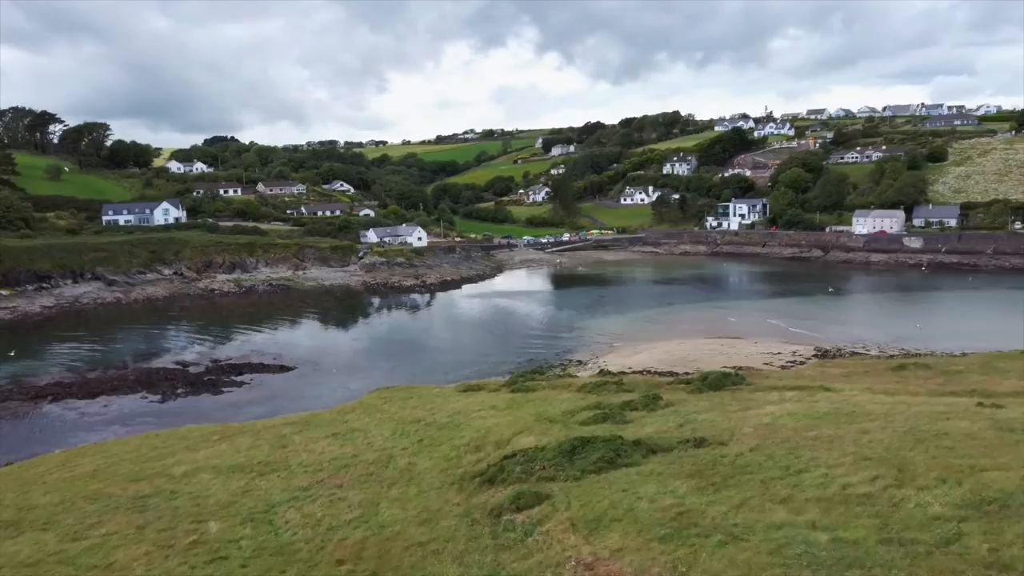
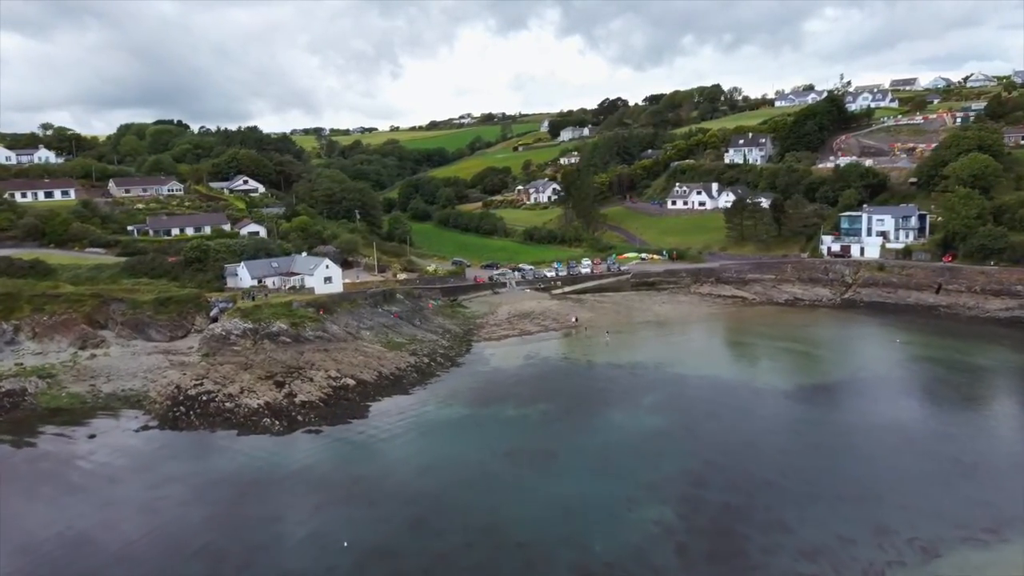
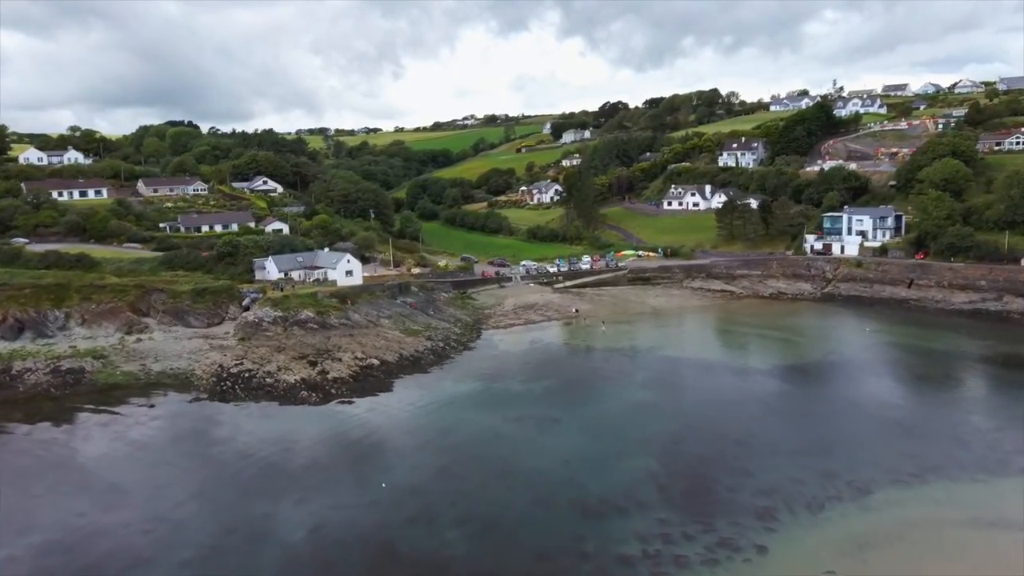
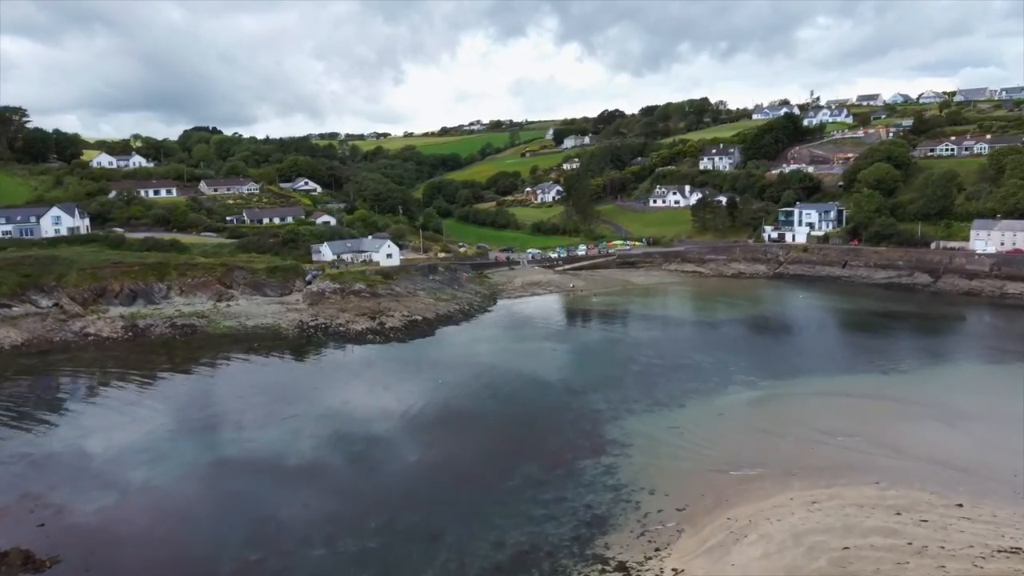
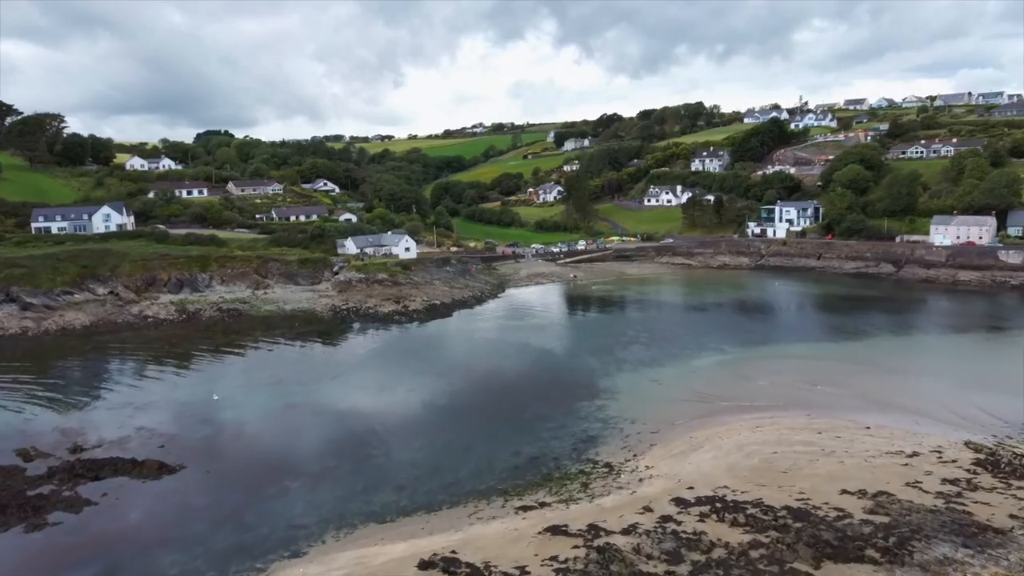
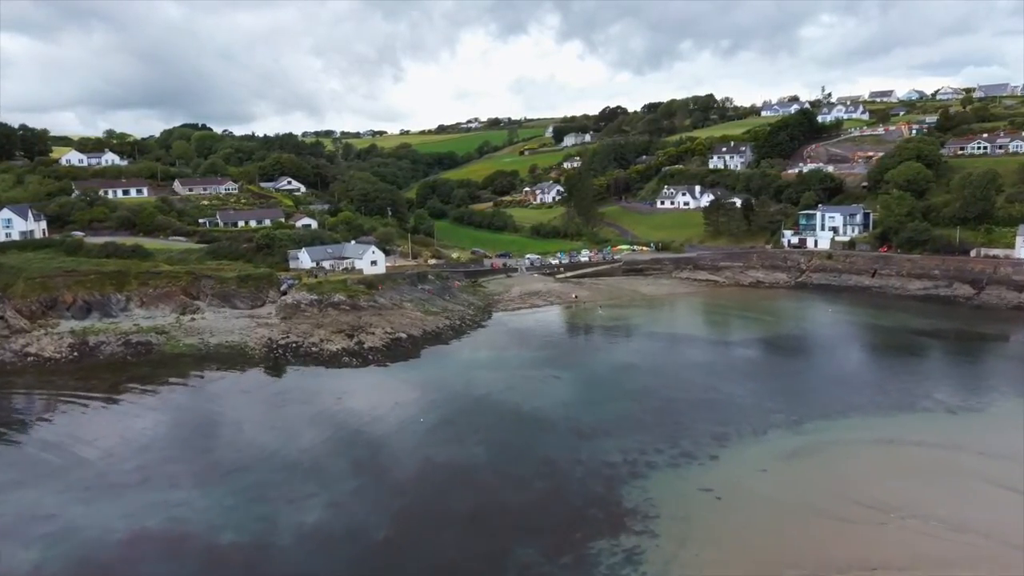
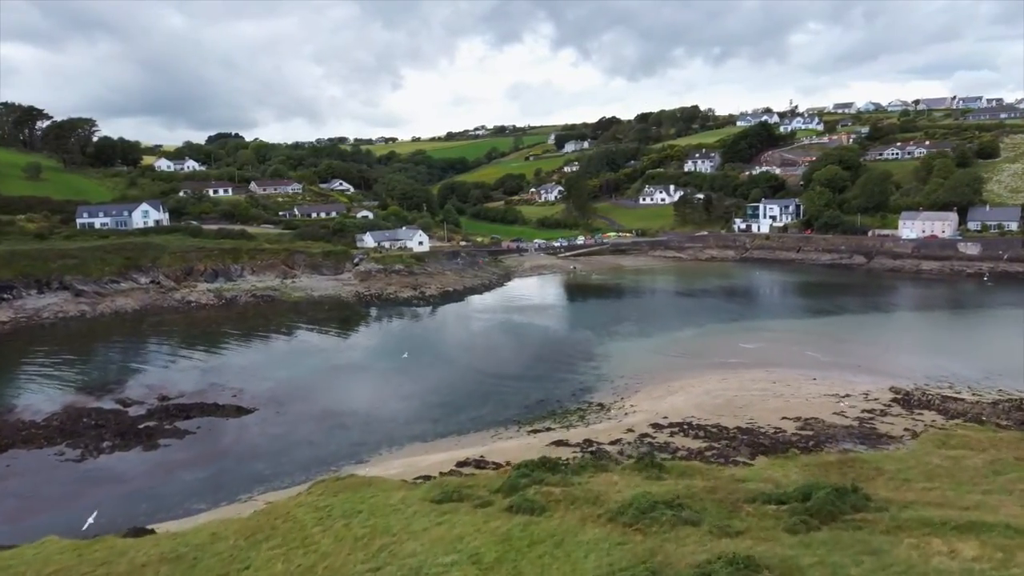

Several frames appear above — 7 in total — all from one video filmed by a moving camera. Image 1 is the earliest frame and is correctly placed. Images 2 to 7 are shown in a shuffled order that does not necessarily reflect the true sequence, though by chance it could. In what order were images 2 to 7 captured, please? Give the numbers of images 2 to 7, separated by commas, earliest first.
7, 5, 4, 6, 3, 2
